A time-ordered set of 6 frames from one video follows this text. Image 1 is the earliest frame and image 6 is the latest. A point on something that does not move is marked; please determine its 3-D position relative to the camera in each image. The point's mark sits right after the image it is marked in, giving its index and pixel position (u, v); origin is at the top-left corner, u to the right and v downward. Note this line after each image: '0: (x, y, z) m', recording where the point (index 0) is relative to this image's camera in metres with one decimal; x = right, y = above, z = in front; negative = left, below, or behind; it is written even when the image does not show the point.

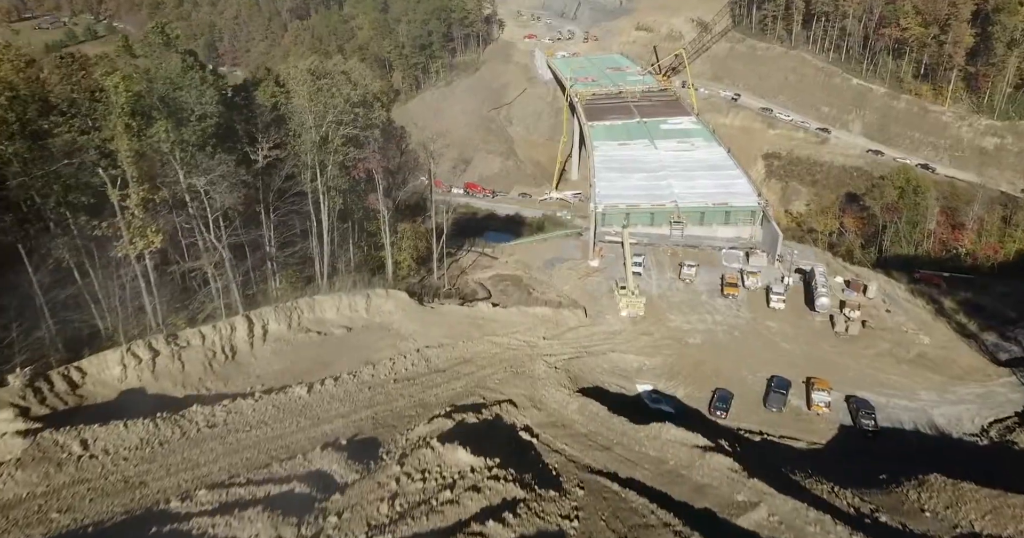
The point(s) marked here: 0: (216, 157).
0: (-7.7, +2.9, +17.8) m
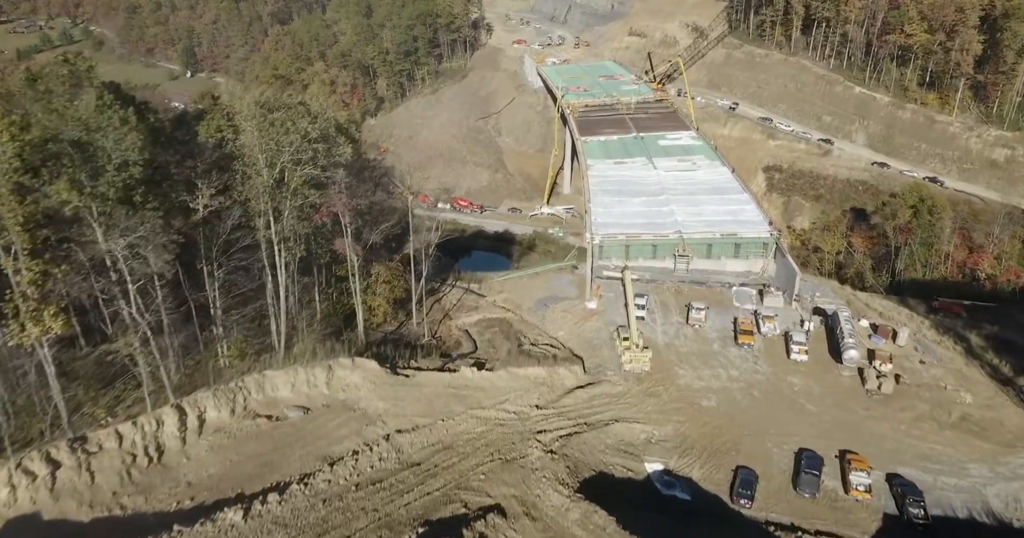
0: (-8.0, +1.2, +14.8) m
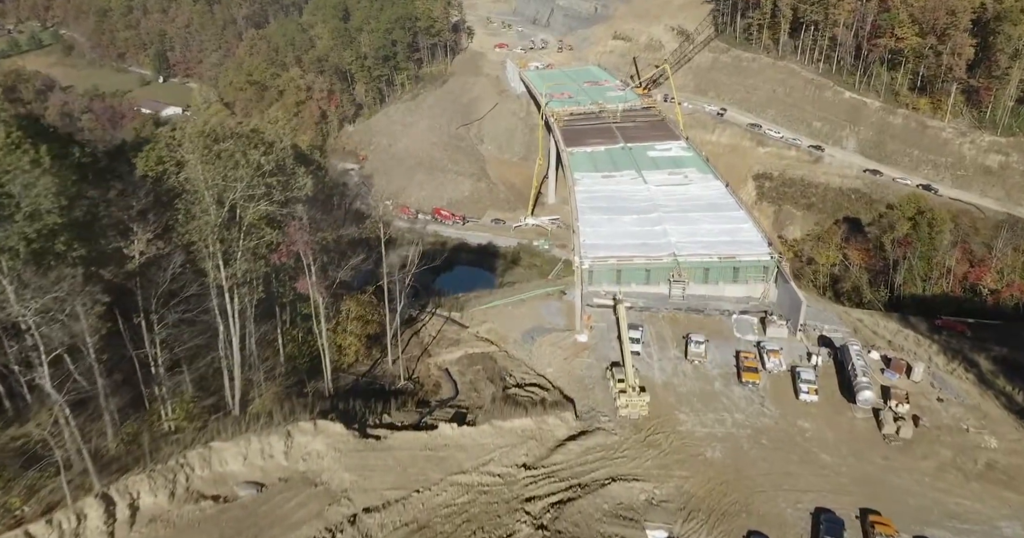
0: (-8.4, +0.1, +12.7) m
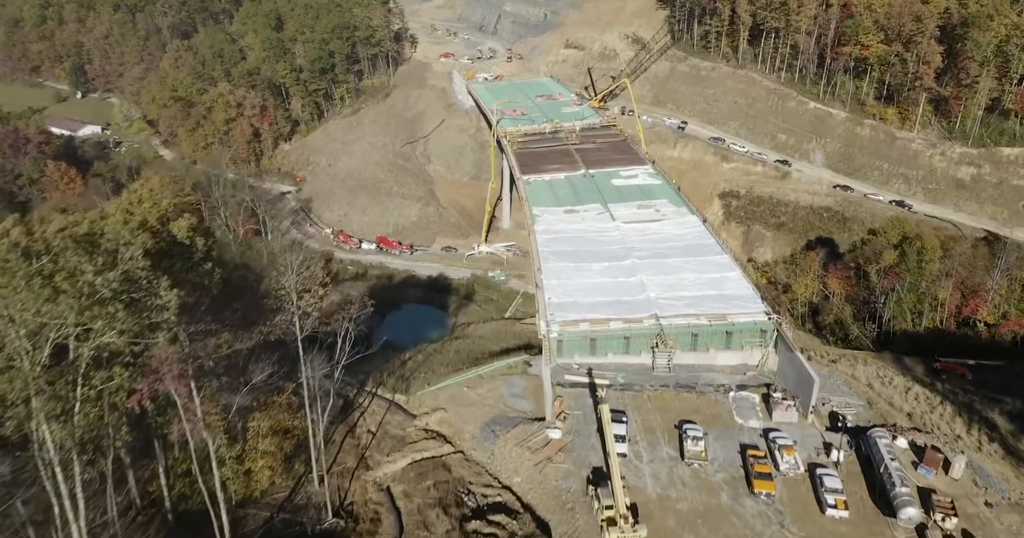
0: (-8.9, -2.6, +7.8) m
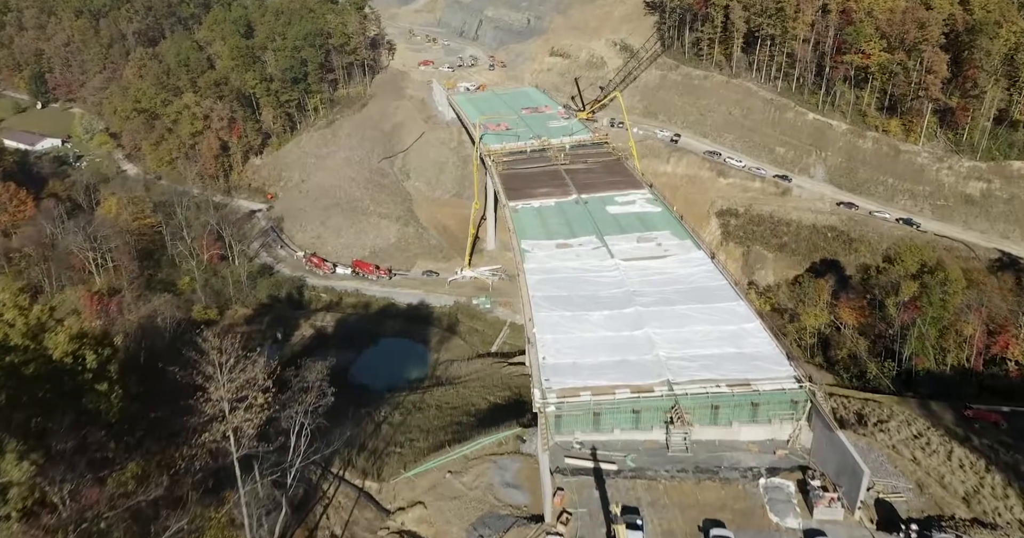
0: (-8.8, -4.4, +4.4) m
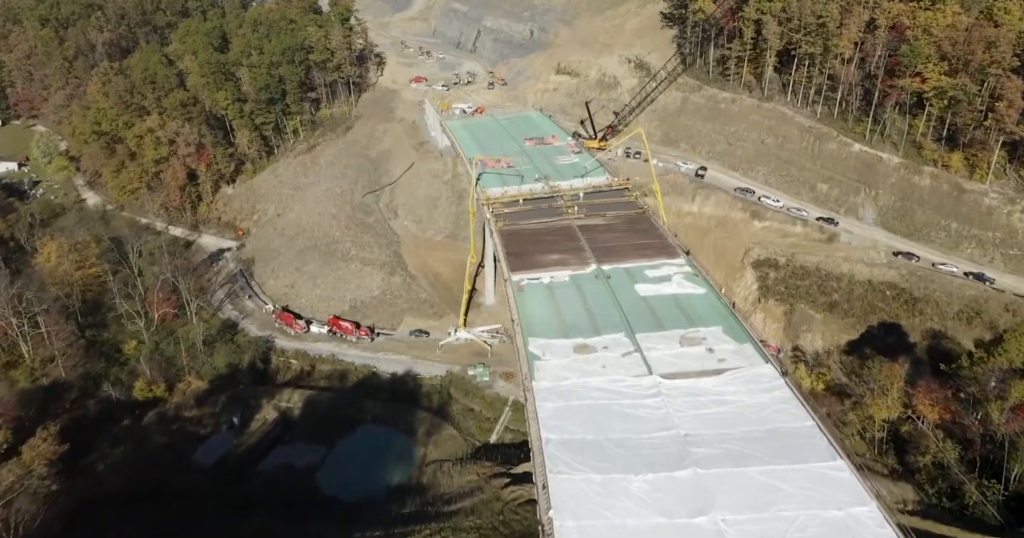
0: (-8.6, -8.1, -2.5) m
